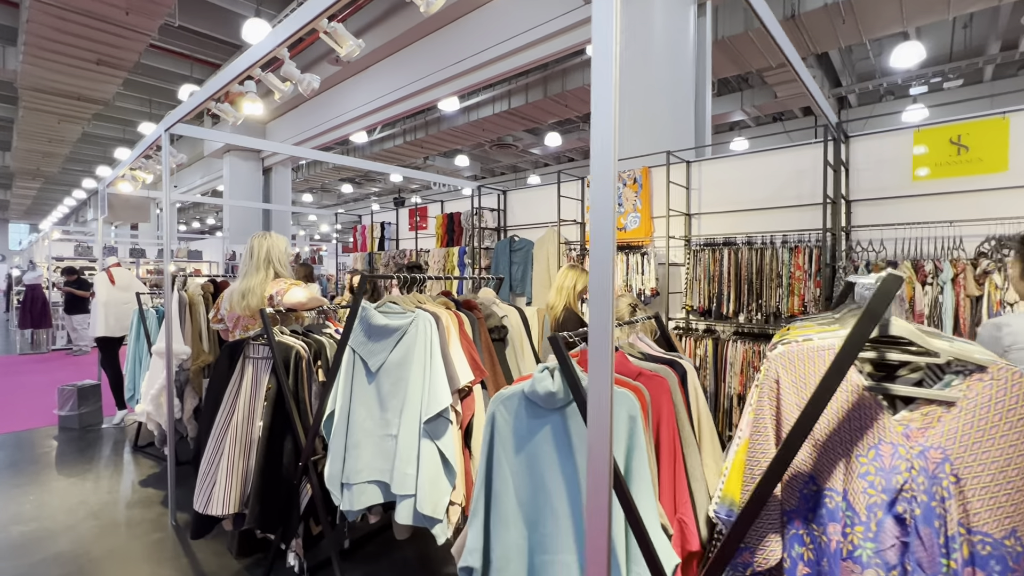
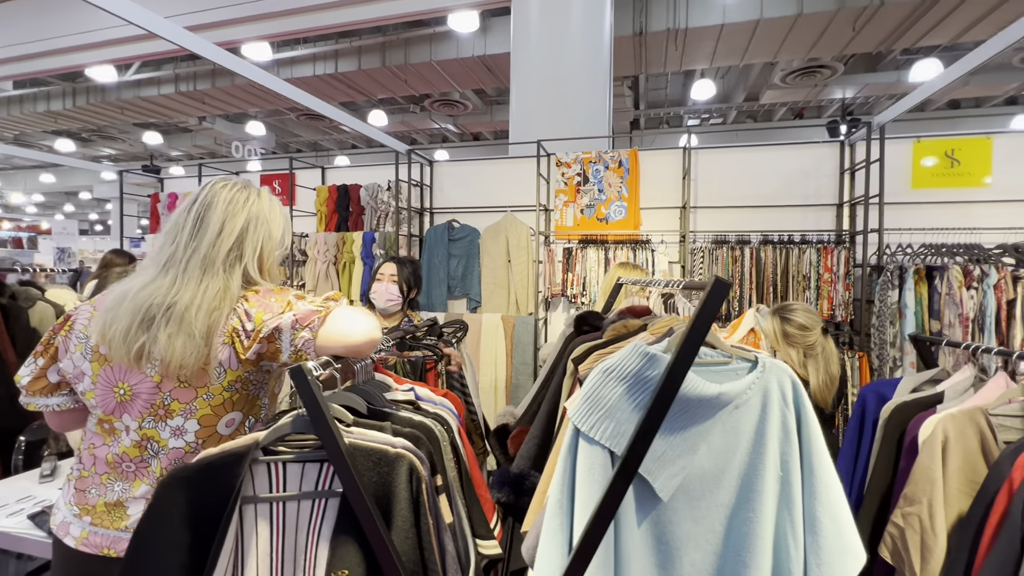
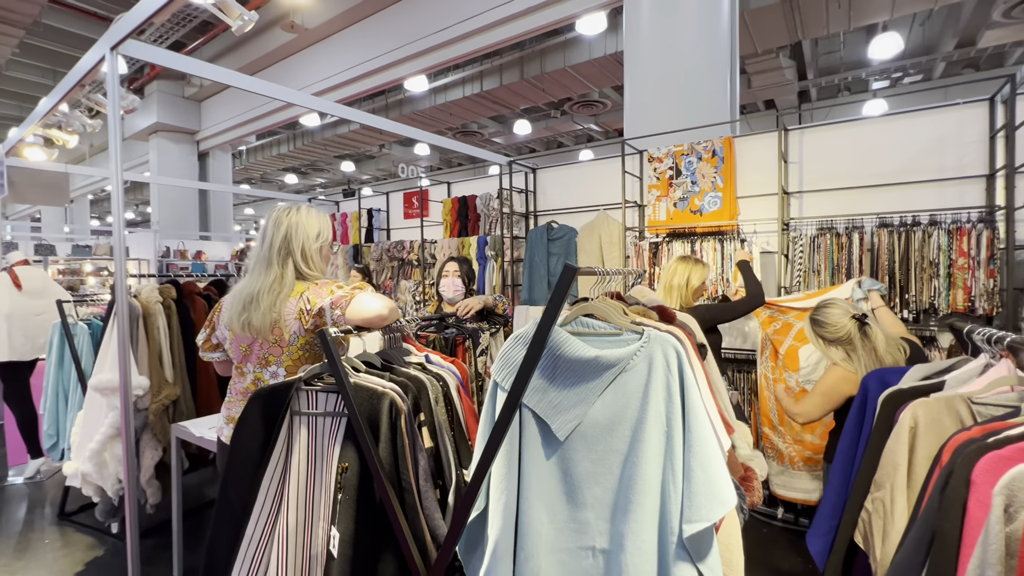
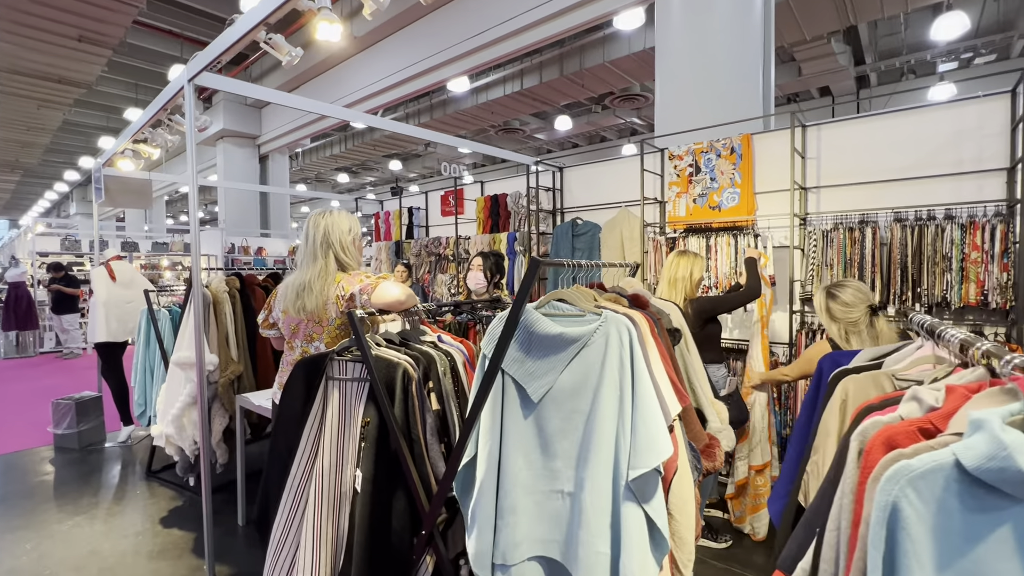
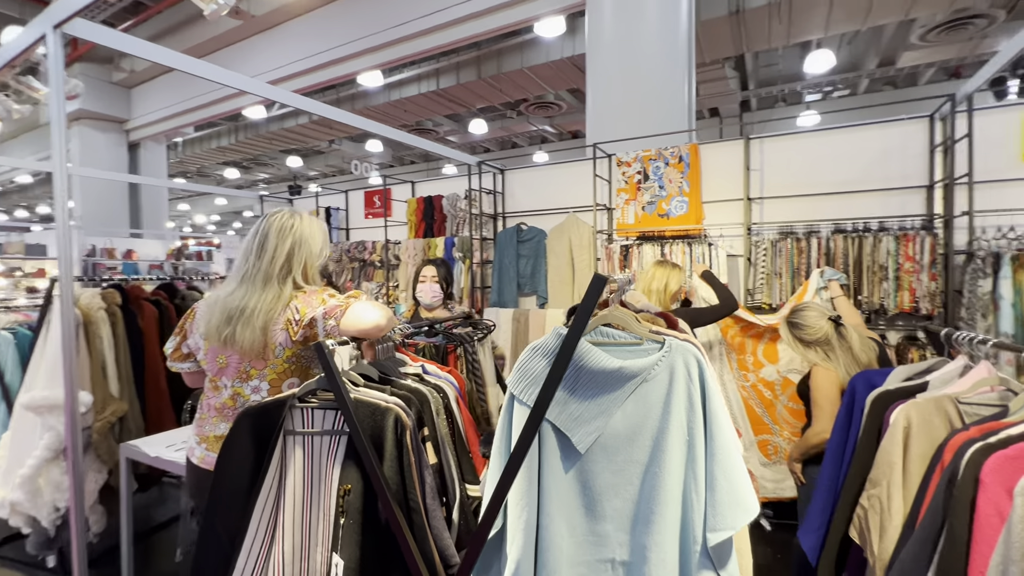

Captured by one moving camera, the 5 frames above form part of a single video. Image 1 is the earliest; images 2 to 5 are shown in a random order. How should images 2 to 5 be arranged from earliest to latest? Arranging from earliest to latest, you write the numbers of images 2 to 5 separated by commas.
4, 3, 5, 2
